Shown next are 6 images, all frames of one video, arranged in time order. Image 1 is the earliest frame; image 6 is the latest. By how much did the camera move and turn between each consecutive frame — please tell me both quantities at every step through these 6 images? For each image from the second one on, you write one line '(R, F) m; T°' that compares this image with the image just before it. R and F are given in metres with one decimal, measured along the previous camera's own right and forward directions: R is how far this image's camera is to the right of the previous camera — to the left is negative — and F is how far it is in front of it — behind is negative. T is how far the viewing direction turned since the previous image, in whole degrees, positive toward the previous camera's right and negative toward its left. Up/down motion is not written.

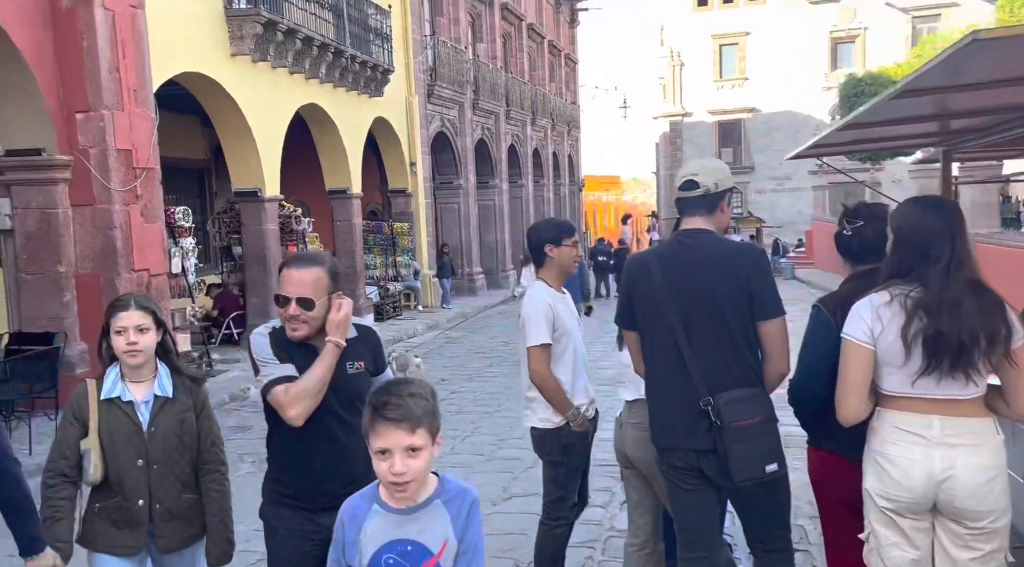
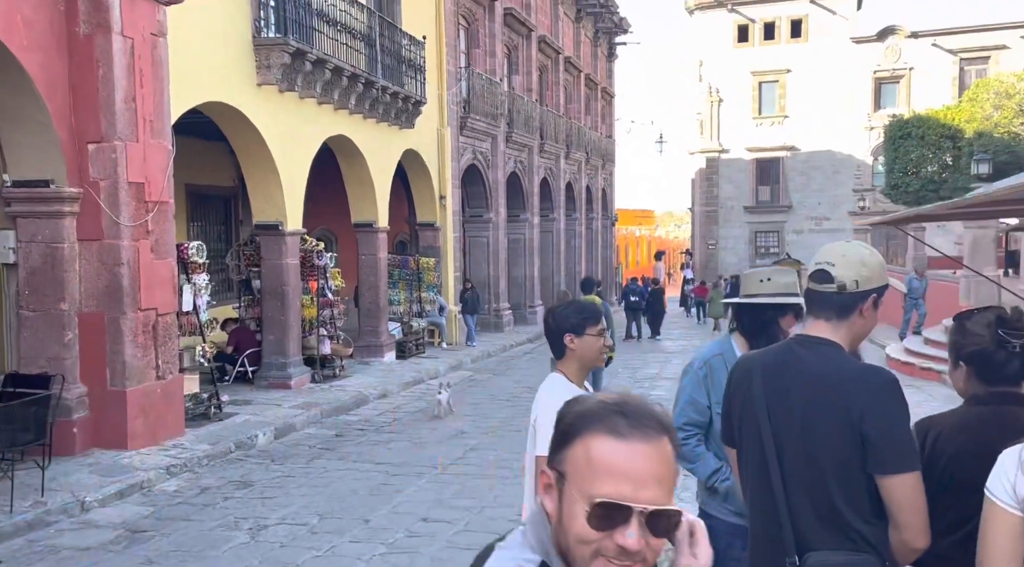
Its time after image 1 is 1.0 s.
(0.0, +0.5) m; -2°
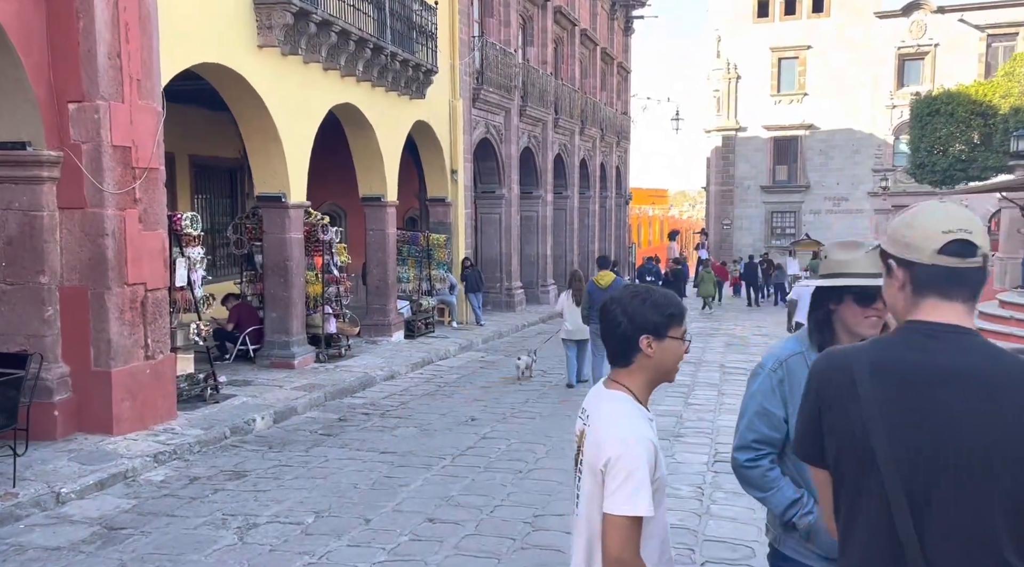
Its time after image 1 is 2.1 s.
(-0.1, +0.7) m; -1°
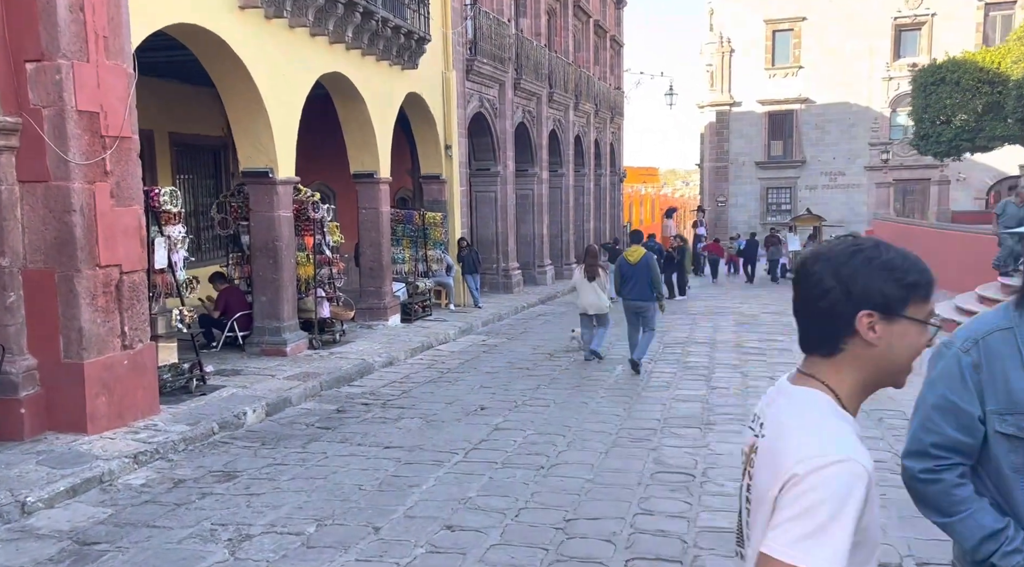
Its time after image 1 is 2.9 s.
(-0.2, +0.8) m; +1°
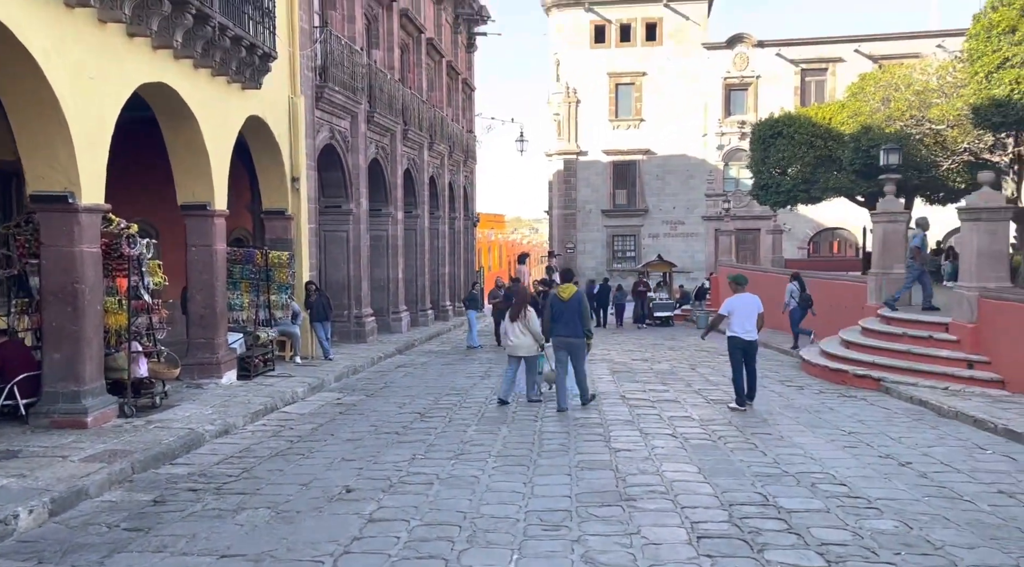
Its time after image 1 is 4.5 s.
(-0.2, +1.7) m; +9°
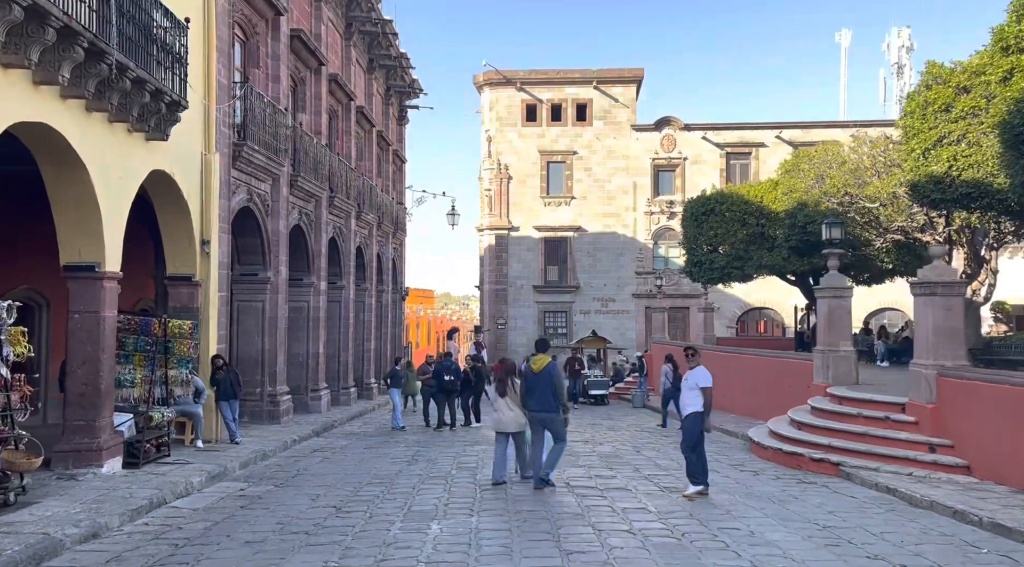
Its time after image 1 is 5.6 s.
(-0.1, +1.3) m; +4°
